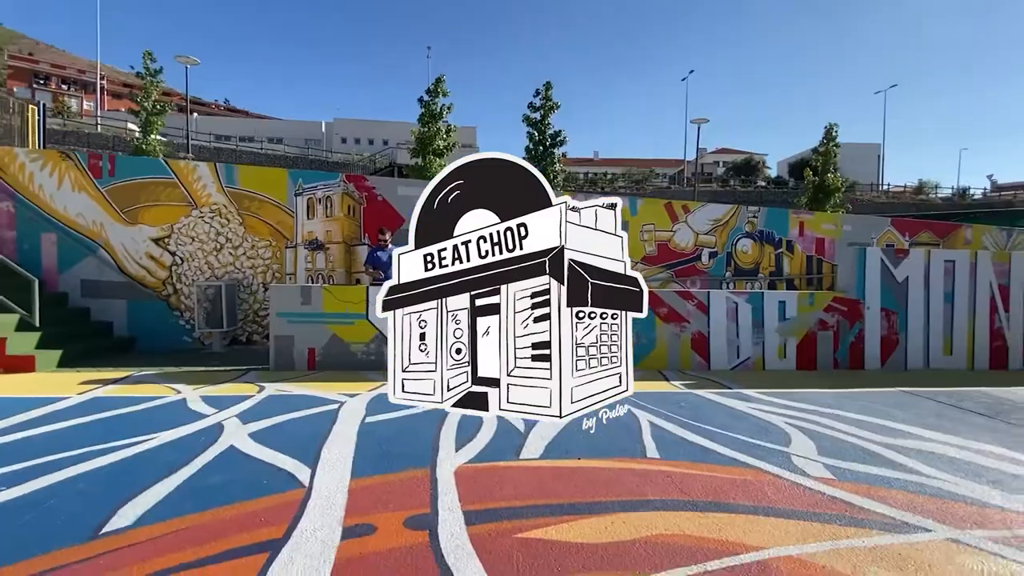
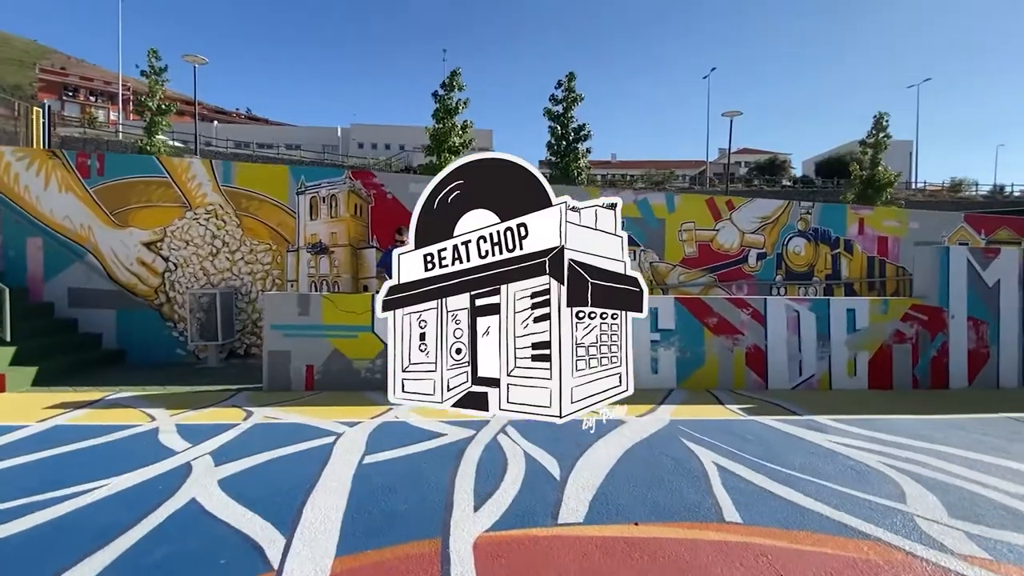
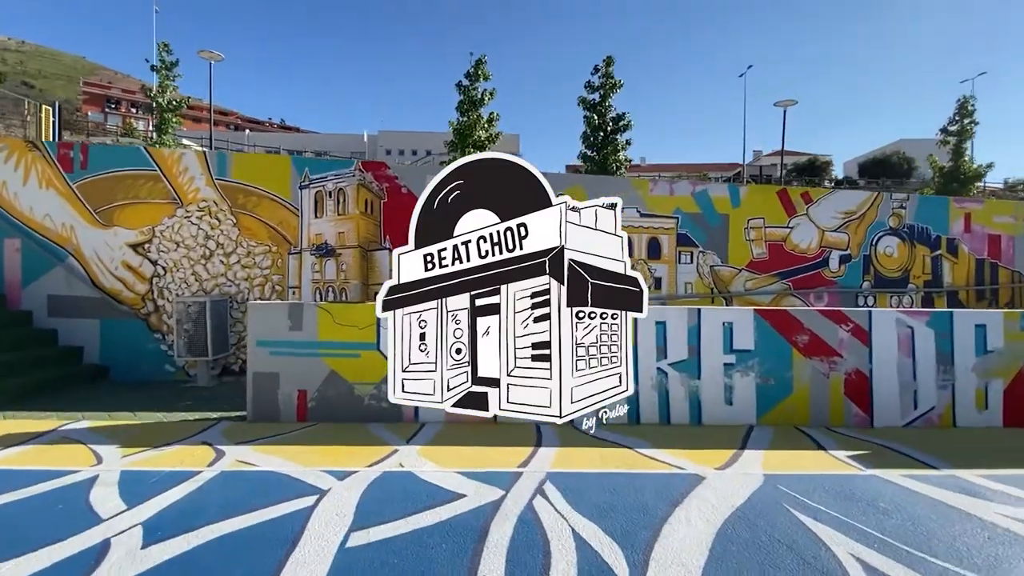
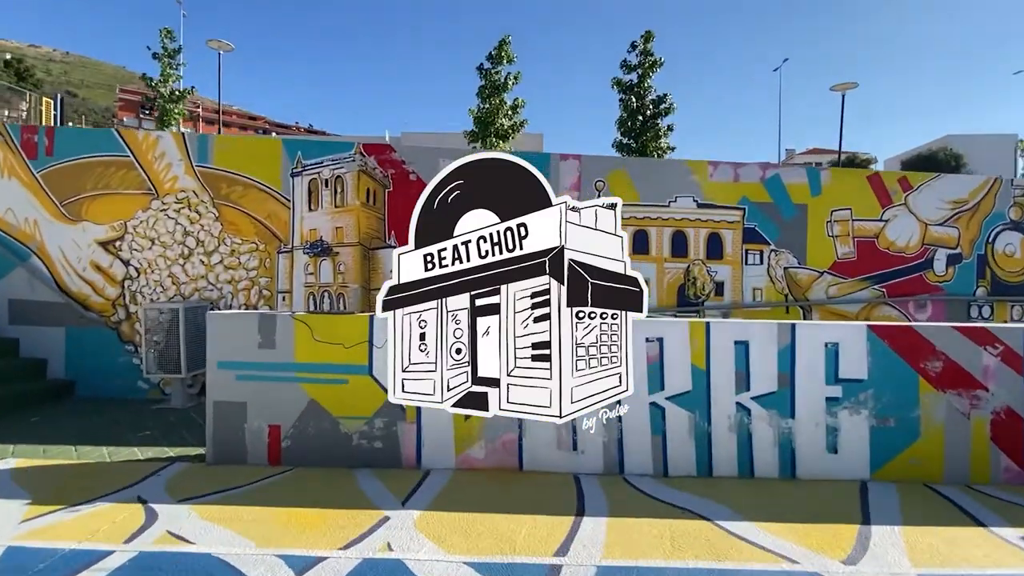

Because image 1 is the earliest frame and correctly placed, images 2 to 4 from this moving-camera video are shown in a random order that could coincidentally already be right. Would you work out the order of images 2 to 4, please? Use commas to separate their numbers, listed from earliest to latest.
2, 3, 4
